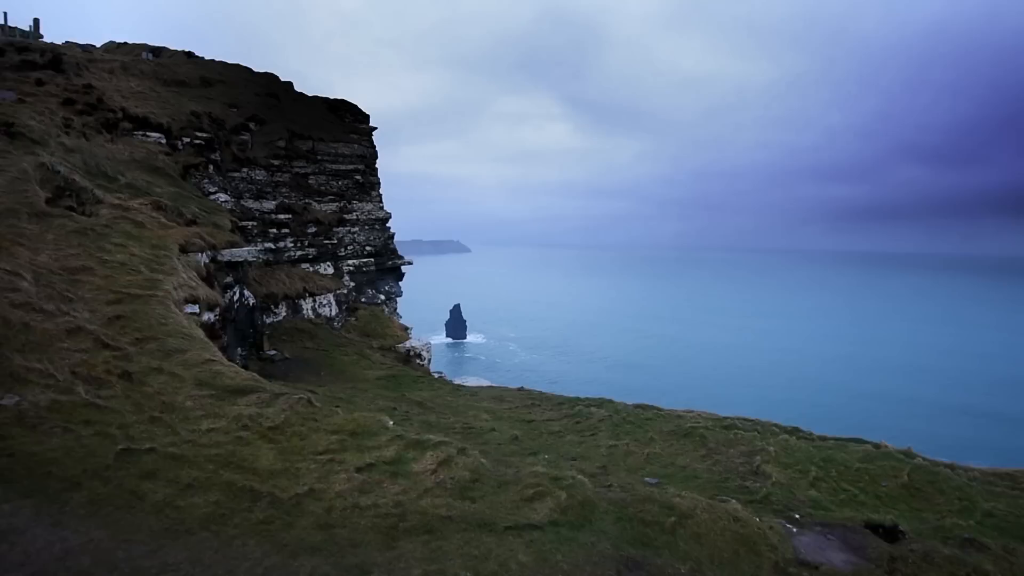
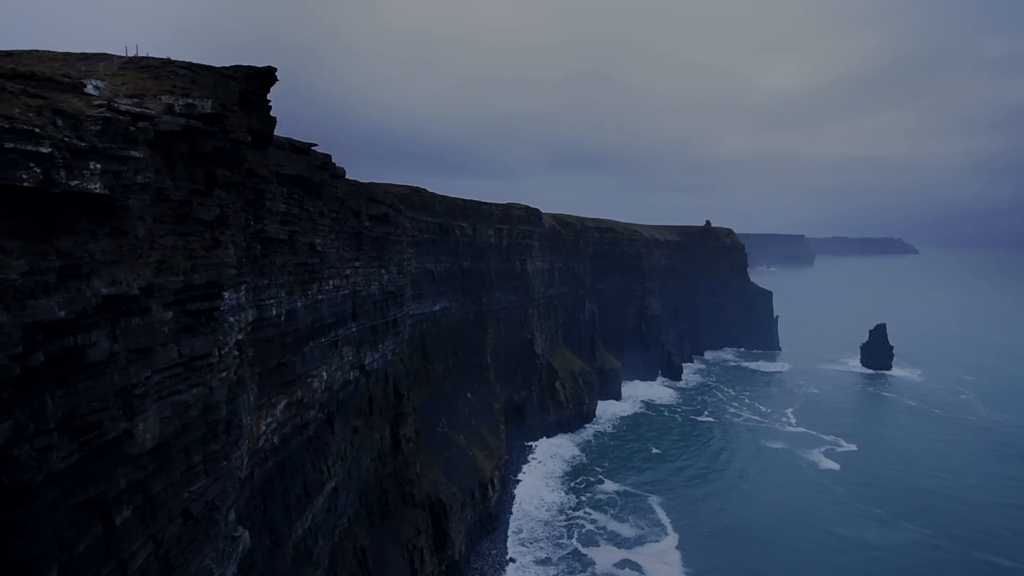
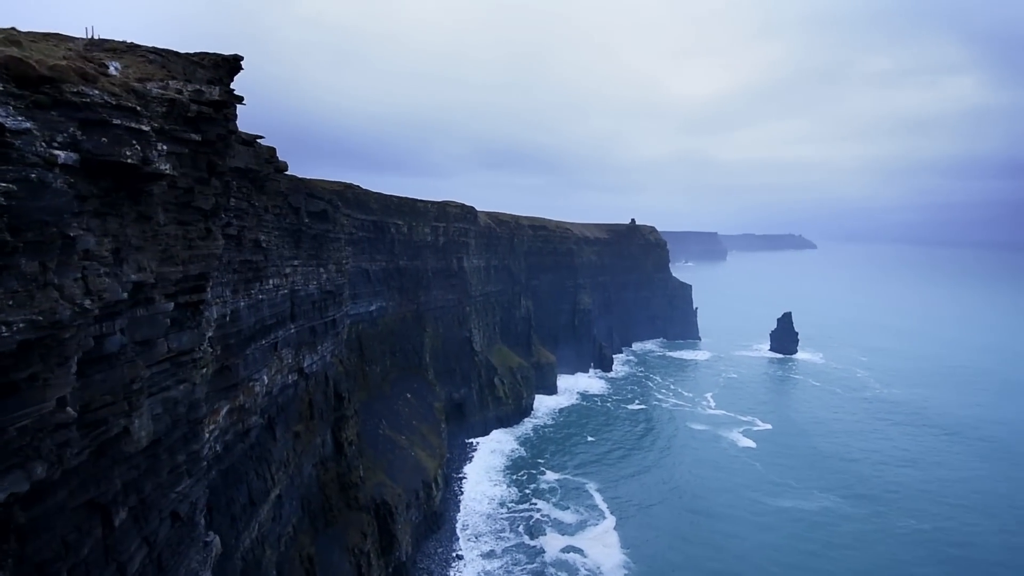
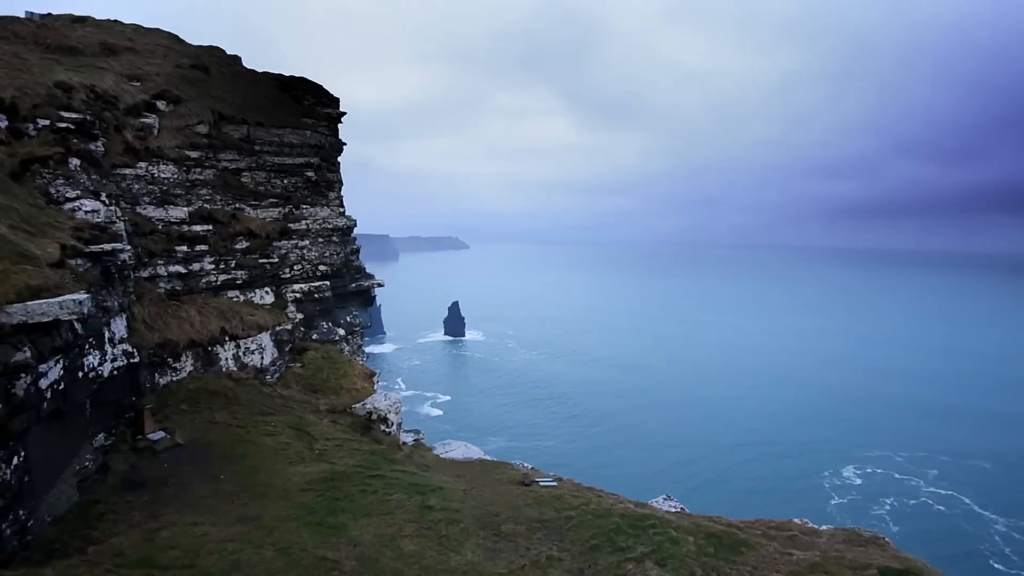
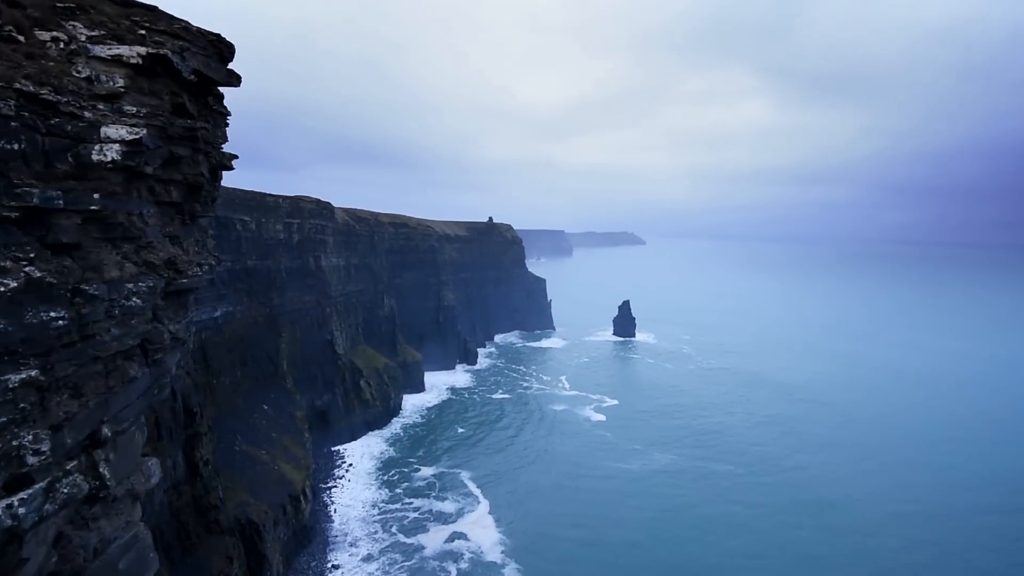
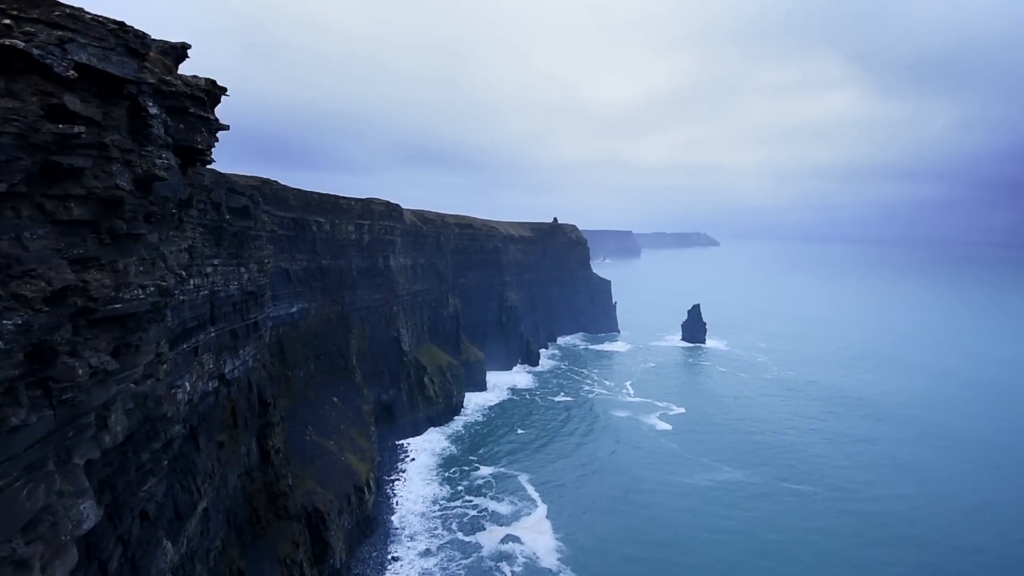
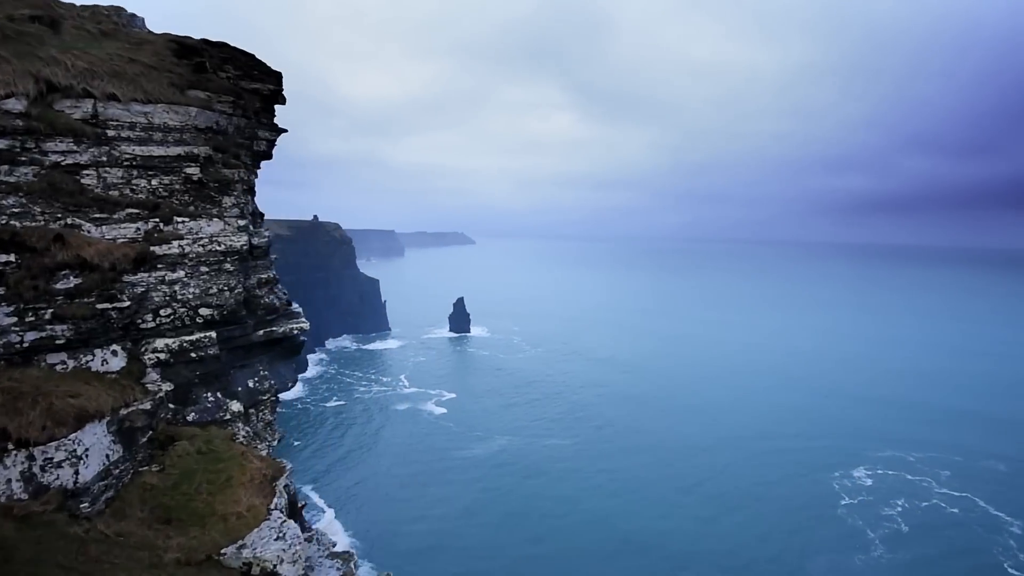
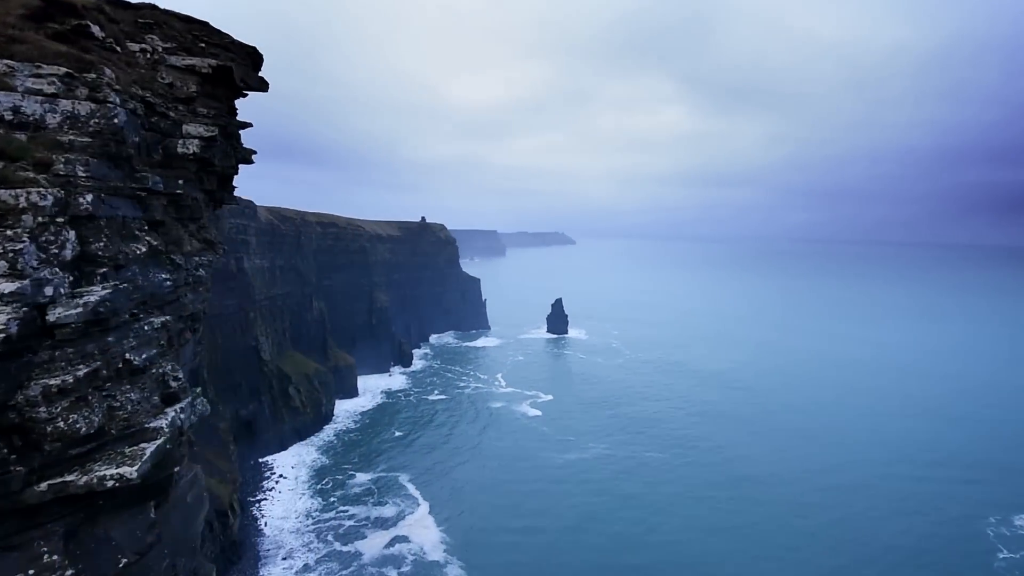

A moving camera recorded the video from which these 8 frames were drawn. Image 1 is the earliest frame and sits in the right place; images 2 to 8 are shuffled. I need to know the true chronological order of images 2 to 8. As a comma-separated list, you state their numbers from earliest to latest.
4, 7, 8, 5, 6, 3, 2
